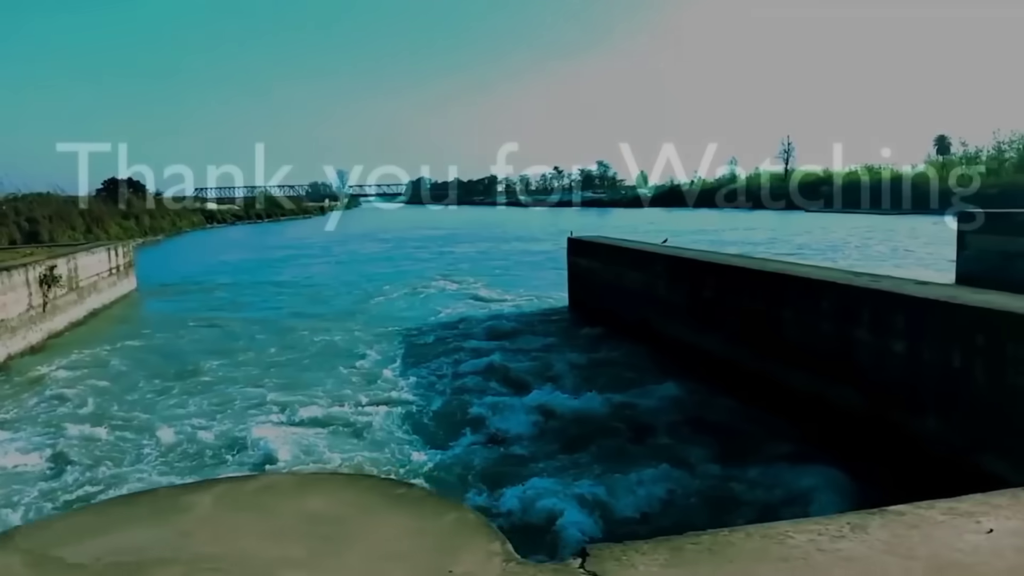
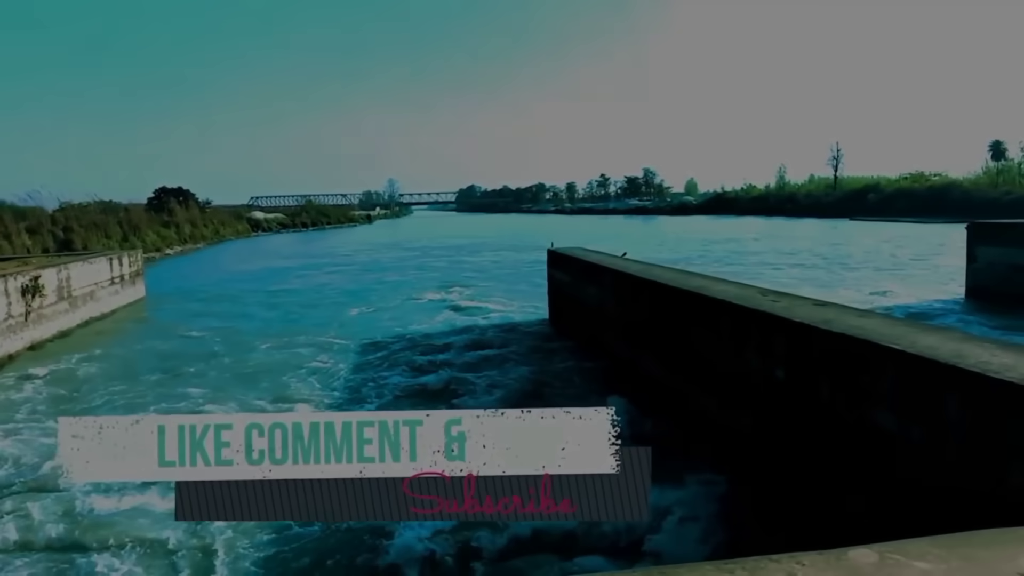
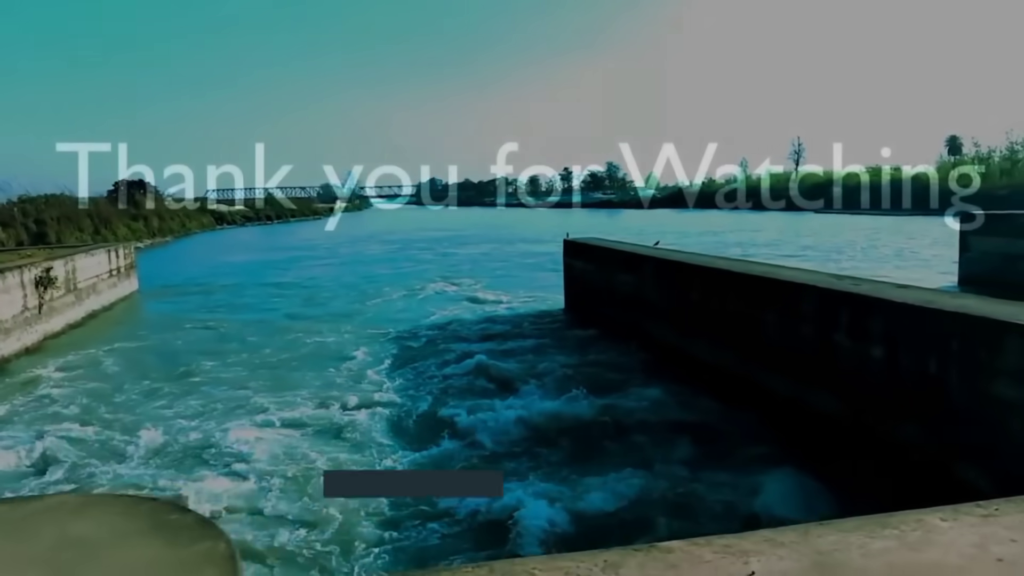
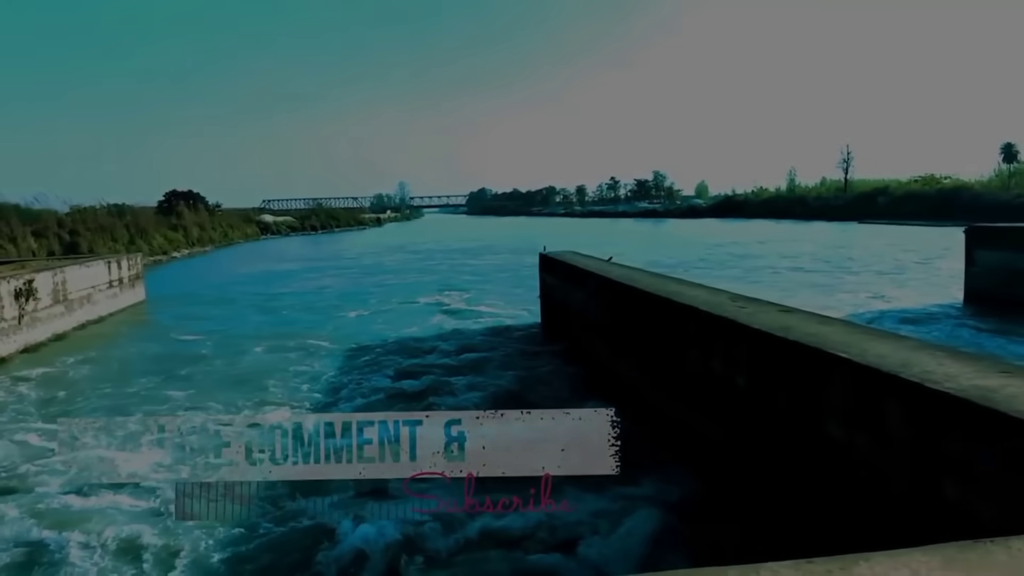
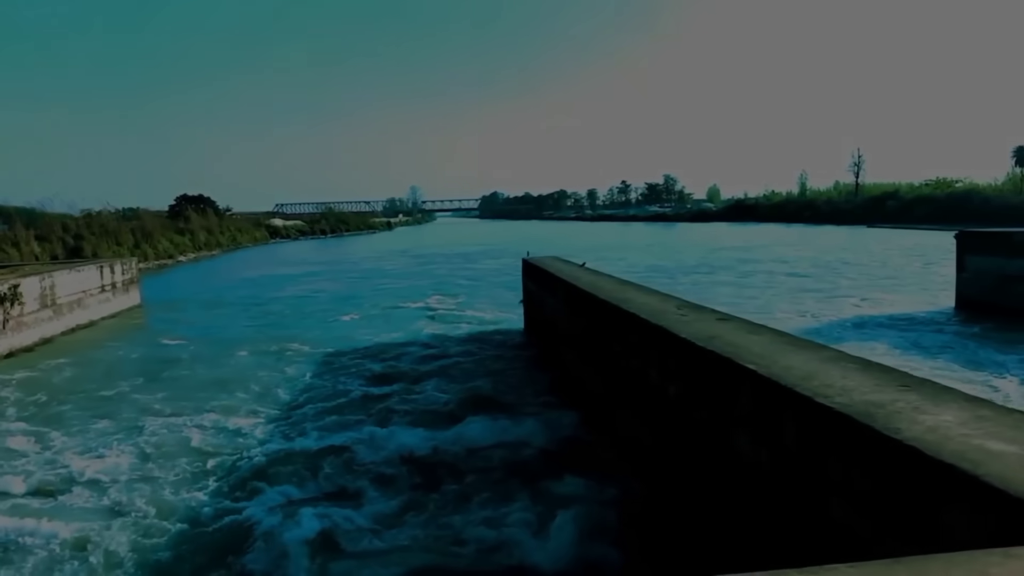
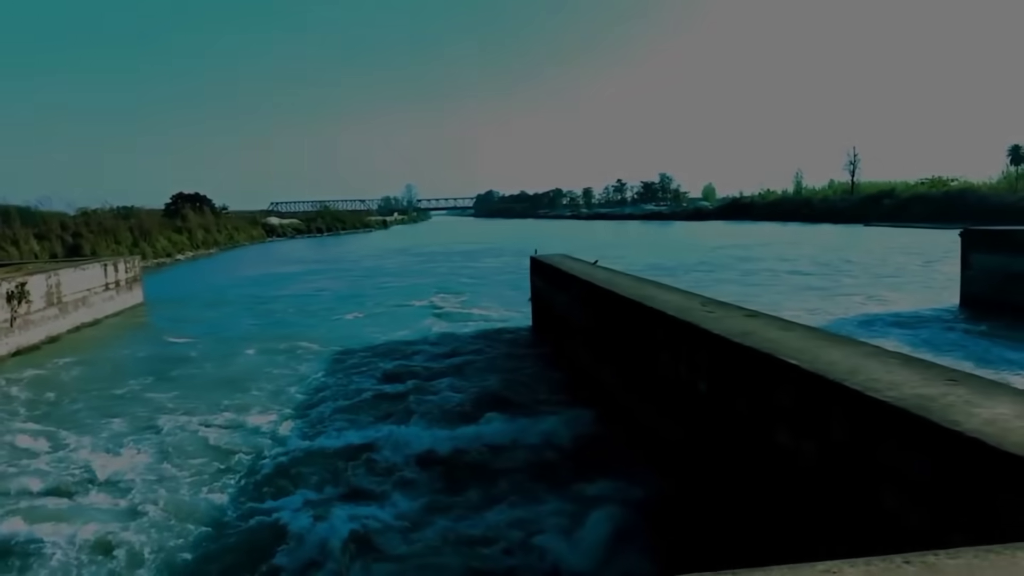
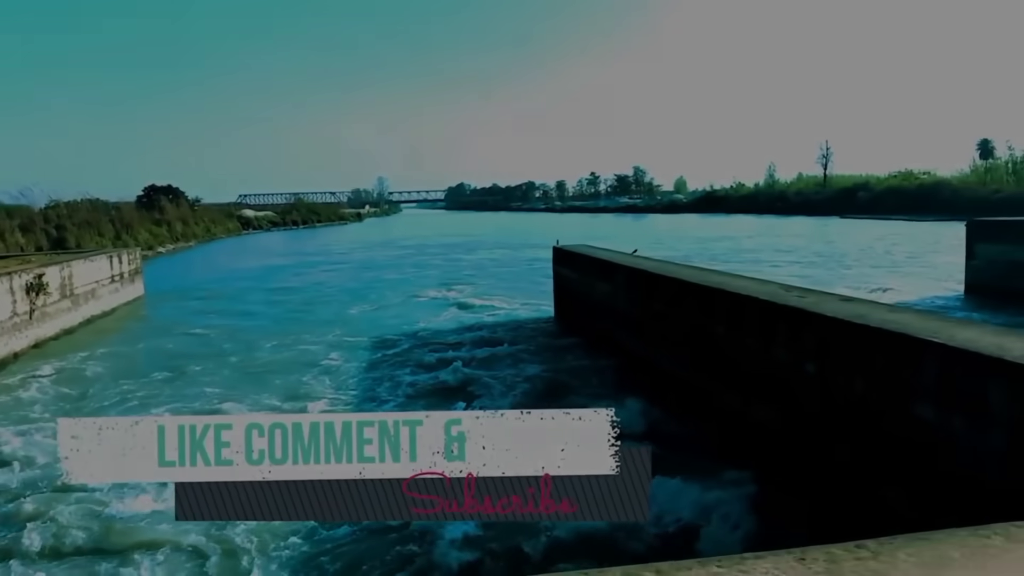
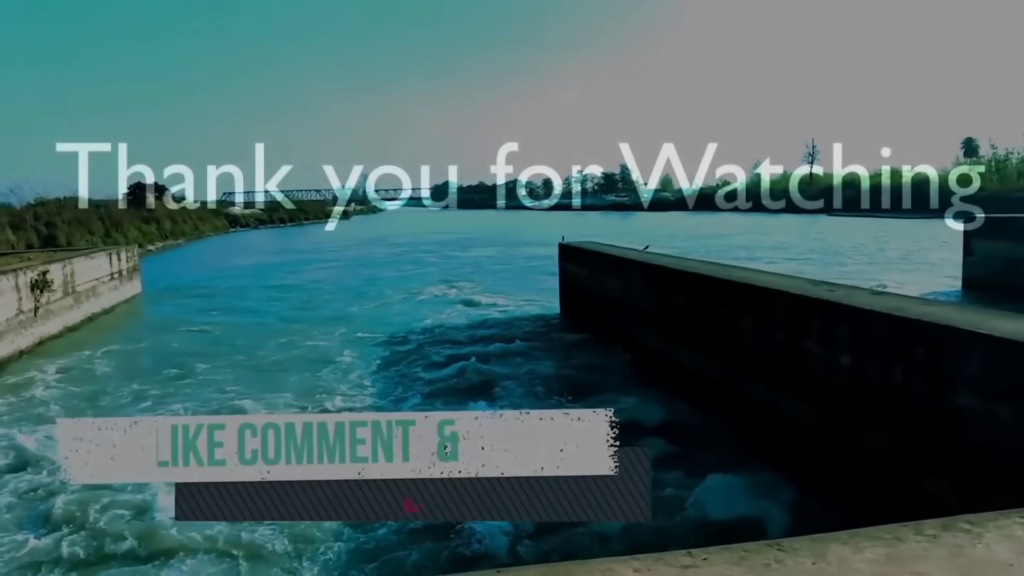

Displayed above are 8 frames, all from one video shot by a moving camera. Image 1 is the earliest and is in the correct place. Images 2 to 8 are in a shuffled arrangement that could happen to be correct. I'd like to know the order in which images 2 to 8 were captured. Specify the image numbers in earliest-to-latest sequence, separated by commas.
3, 8, 7, 2, 4, 6, 5
